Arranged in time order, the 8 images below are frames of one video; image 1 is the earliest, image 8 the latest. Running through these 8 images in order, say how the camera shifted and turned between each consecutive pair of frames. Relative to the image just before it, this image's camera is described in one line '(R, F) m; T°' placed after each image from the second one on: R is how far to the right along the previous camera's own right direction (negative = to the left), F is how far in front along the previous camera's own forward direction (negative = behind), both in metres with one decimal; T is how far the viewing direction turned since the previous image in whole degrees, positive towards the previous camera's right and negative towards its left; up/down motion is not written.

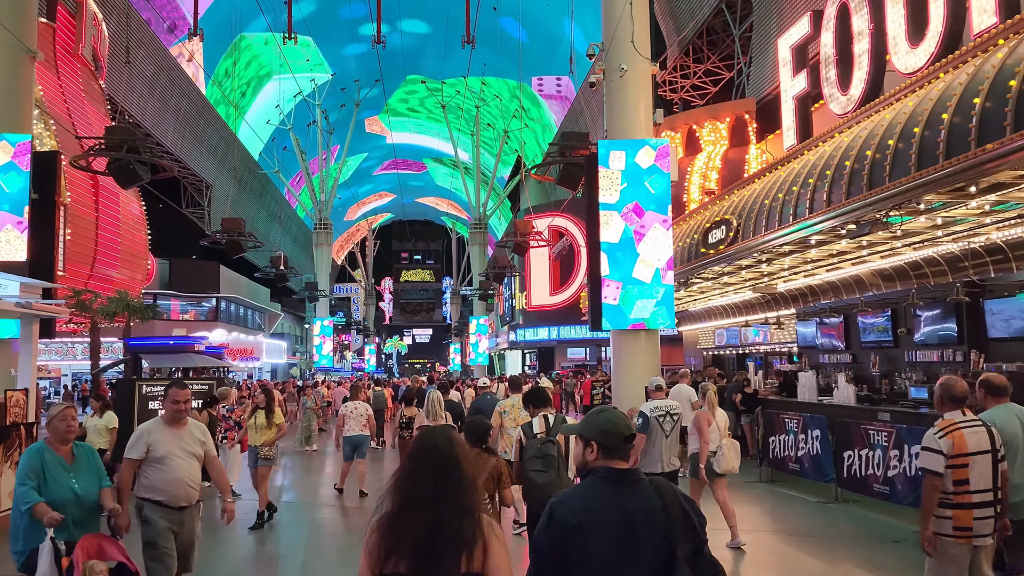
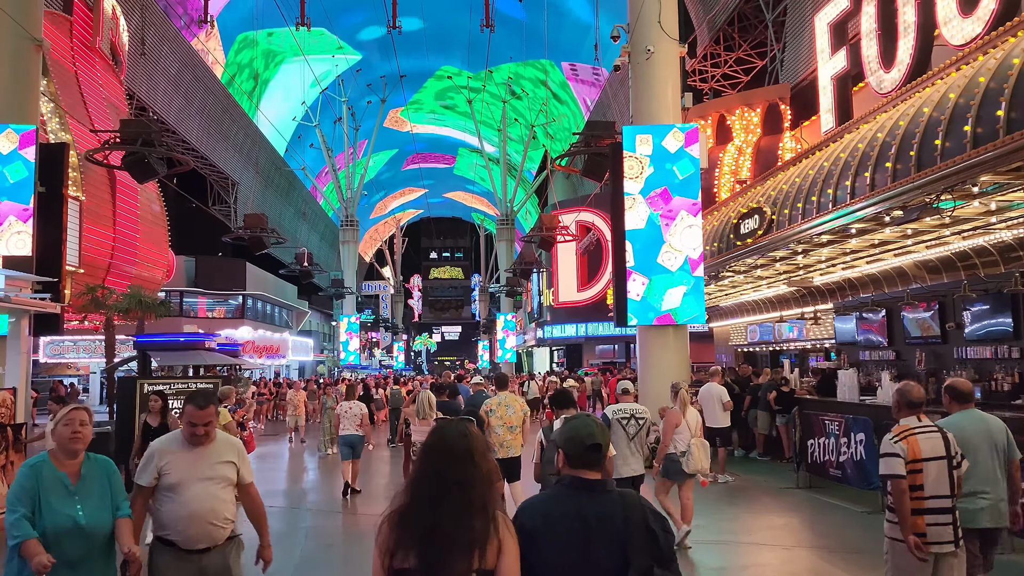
(+0.1, +0.6) m; -2°
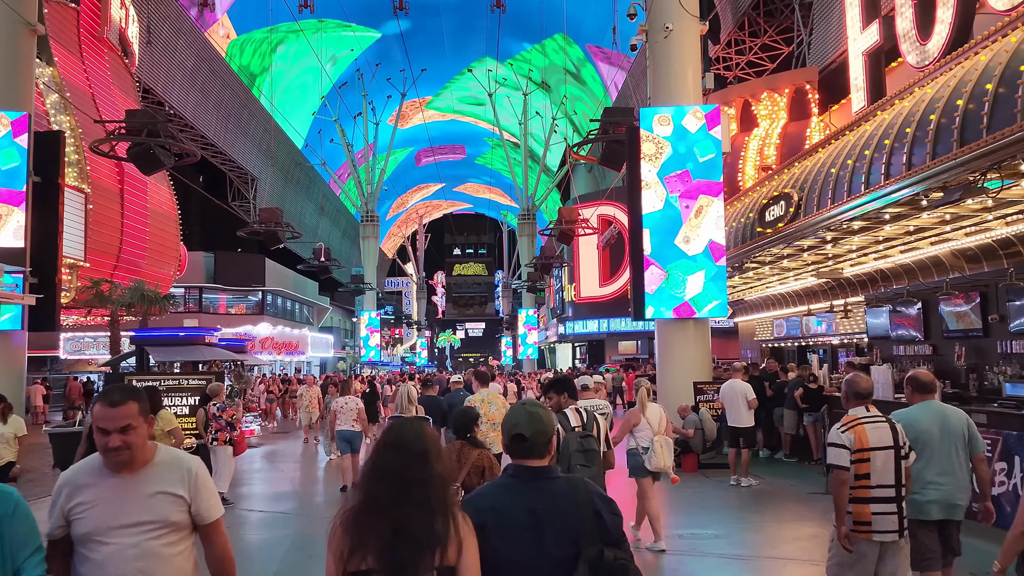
(+0.2, +0.7) m; -2°
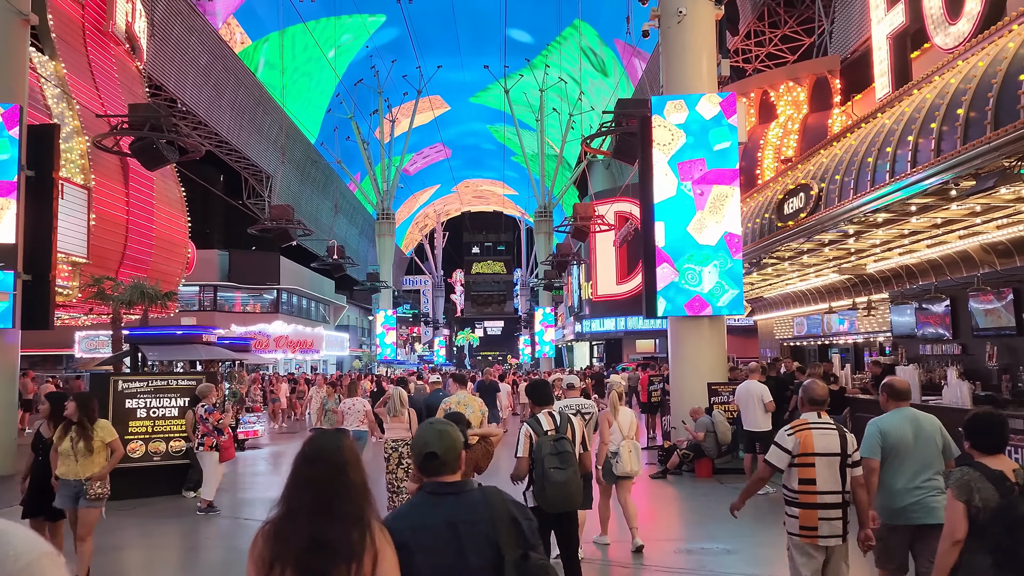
(+0.2, +0.5) m; -1°
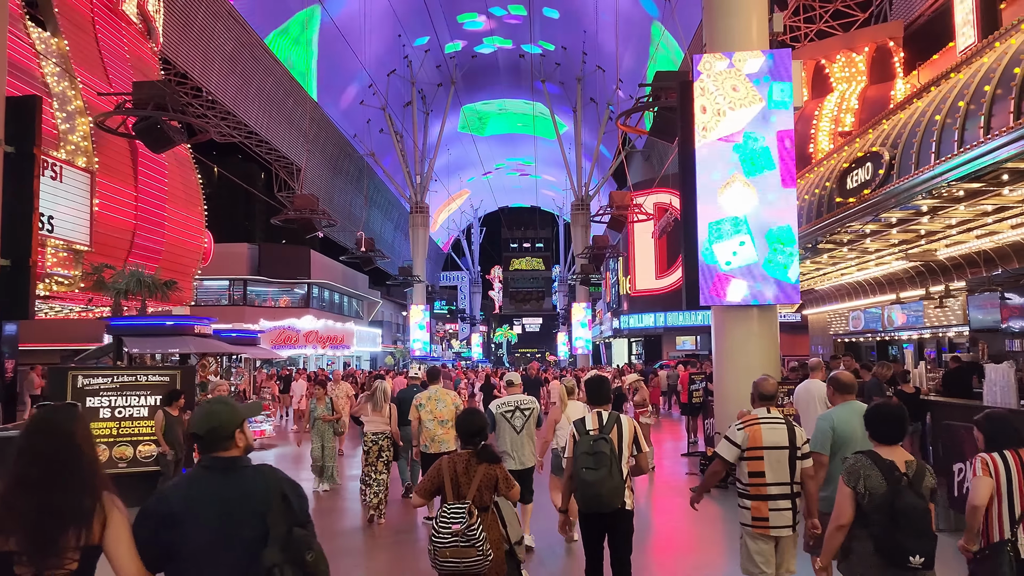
(+0.2, +1.4) m; -3°
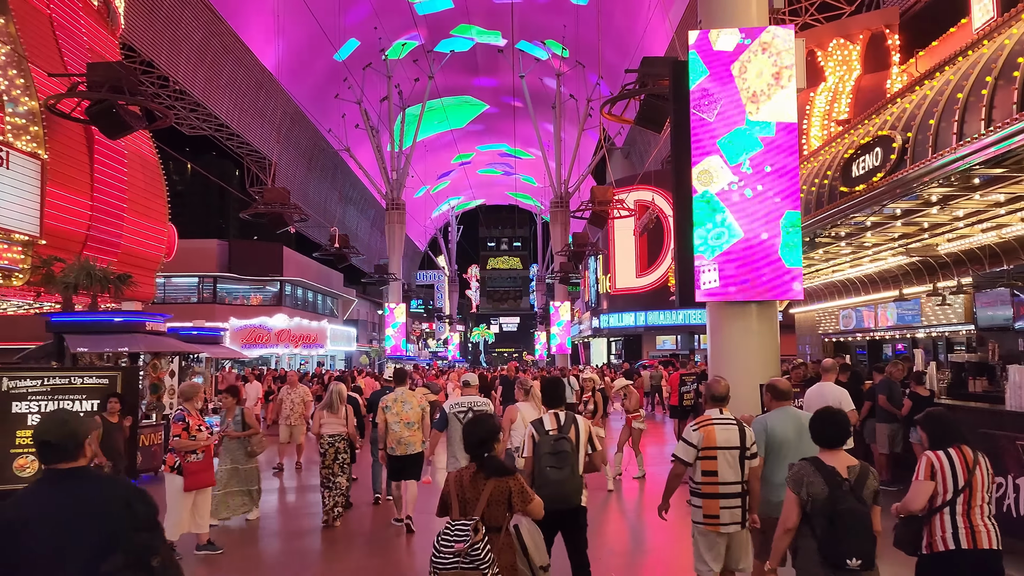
(0.0, +0.8) m; +2°
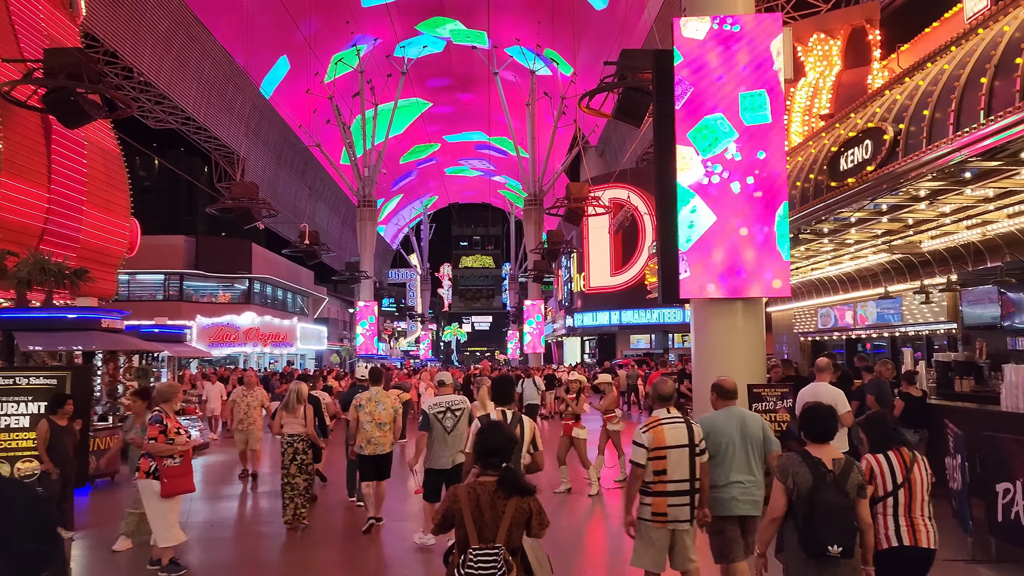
(-0.1, +0.4) m; +2°
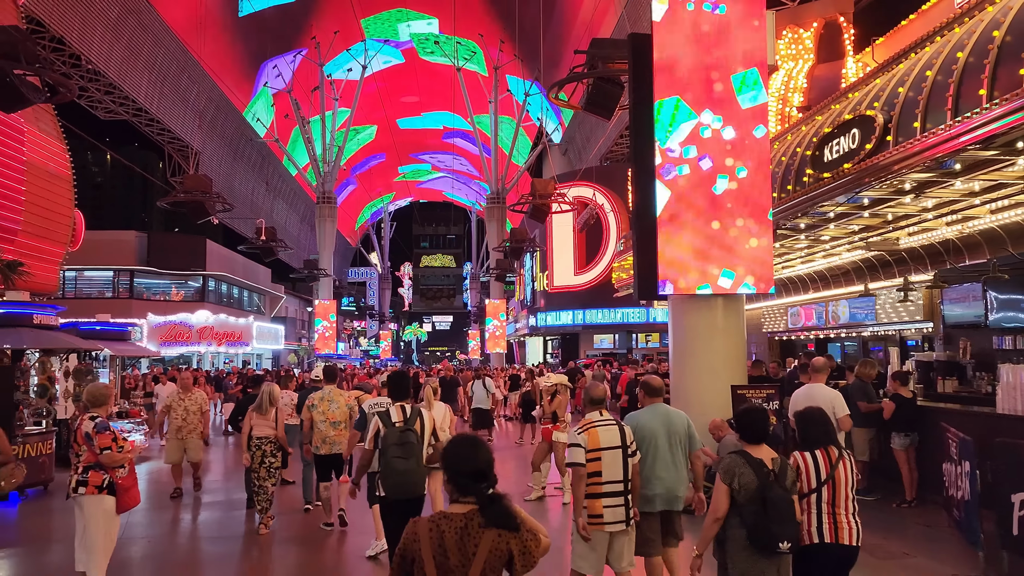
(-0.1, +0.6) m; +3°
